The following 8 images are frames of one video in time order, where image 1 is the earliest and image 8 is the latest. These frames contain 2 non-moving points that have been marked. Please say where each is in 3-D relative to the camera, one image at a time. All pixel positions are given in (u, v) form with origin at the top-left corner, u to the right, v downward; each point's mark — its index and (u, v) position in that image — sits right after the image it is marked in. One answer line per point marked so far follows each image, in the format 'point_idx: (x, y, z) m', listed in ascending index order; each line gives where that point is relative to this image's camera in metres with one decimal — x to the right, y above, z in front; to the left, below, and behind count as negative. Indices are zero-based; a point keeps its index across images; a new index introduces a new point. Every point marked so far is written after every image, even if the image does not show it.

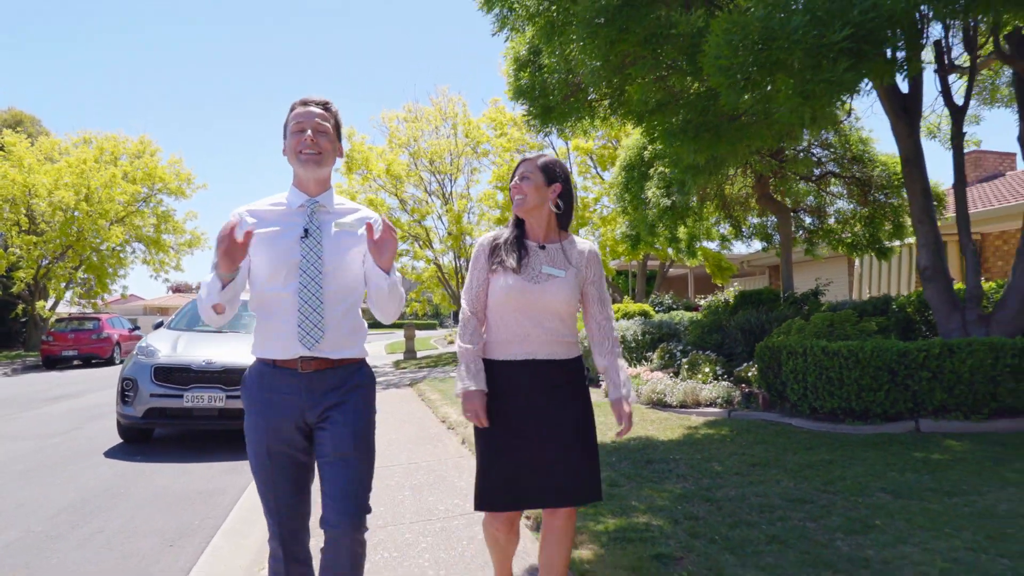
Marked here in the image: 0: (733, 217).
0: (+4.9, +1.6, +14.5) m
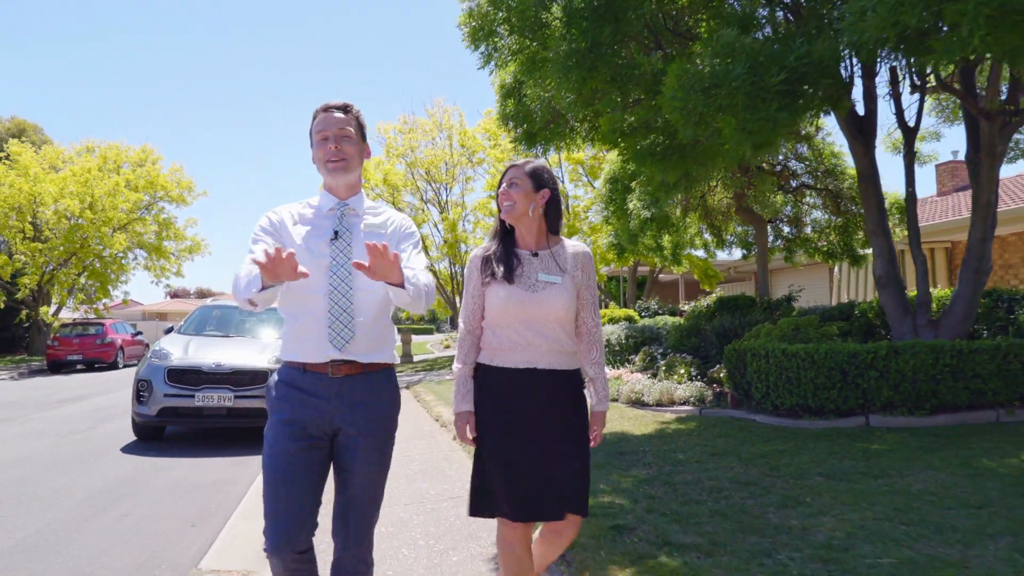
0: (+4.7, +1.4, +15.2) m
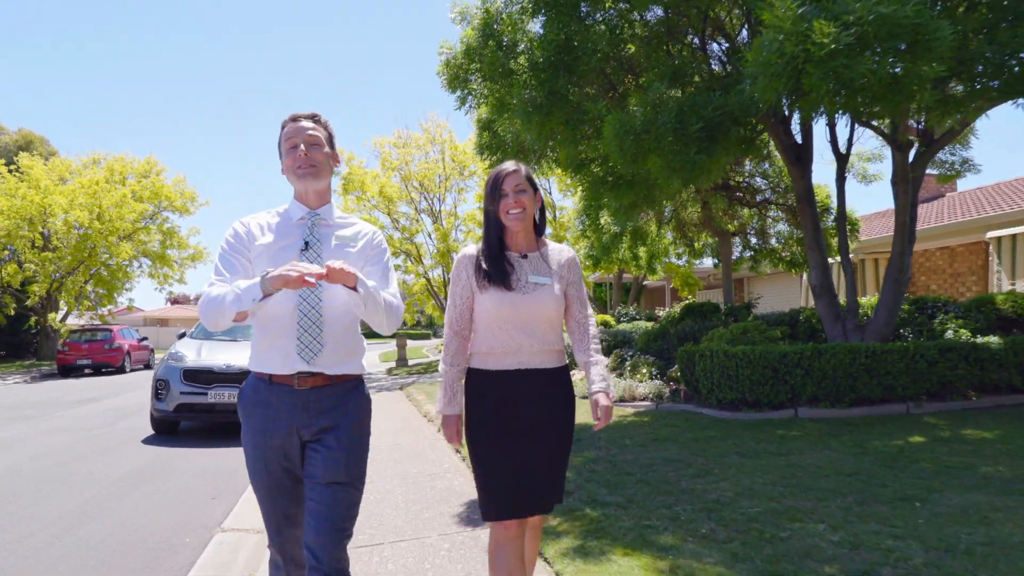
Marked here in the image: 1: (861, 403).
0: (+4.4, +1.3, +16.3) m
1: (+4.5, -1.5, +8.5) m
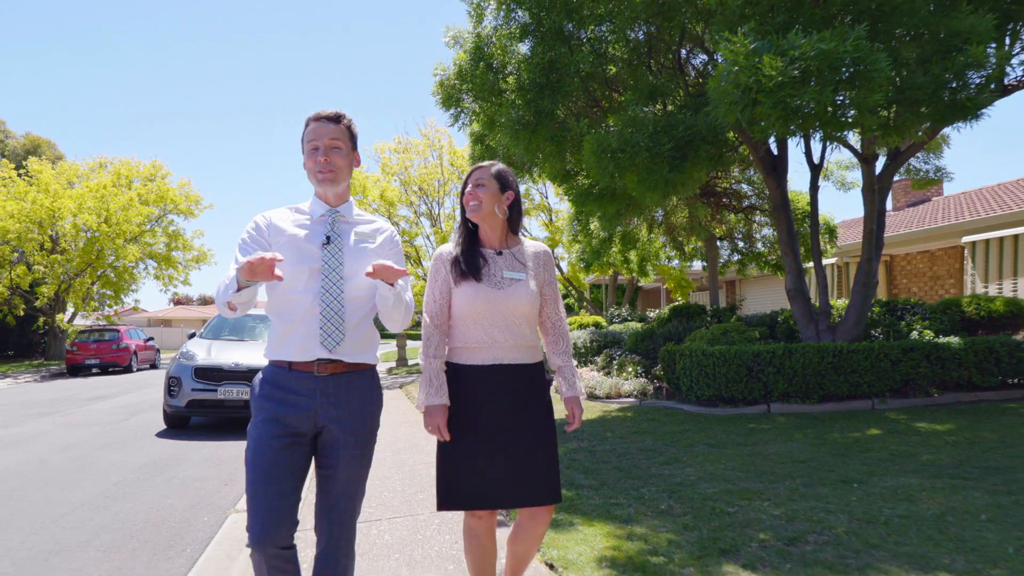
0: (+4.2, +1.2, +16.9) m
1: (+4.3, -1.5, +9.1) m
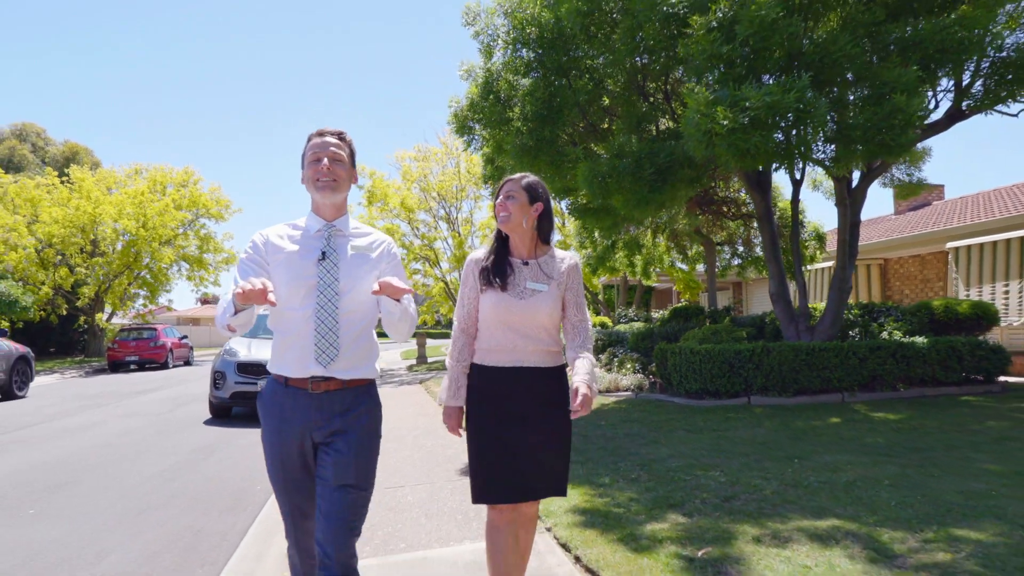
0: (+4.6, +1.1, +18.0) m
1: (+4.4, -1.6, +10.1) m
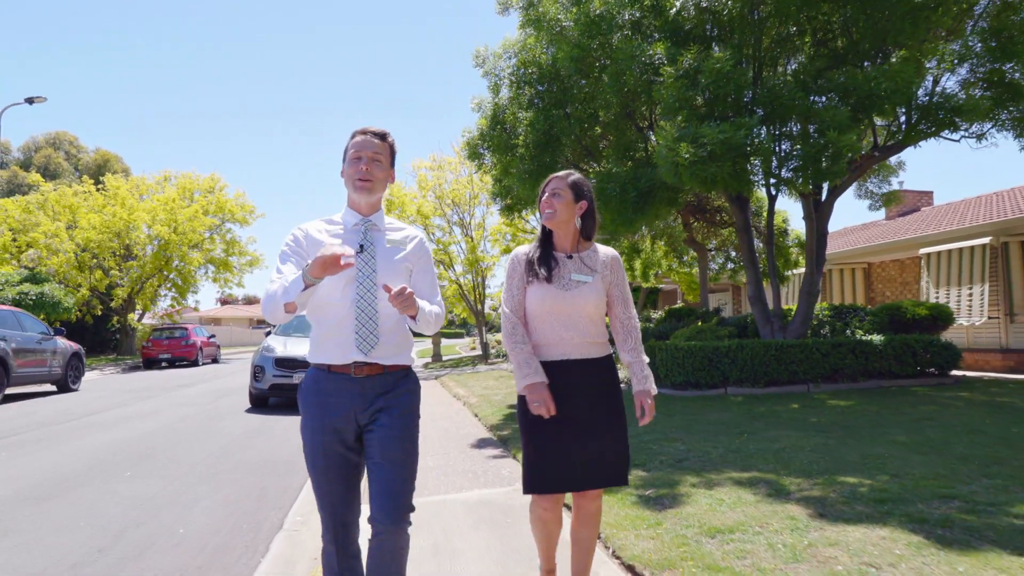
0: (+4.8, +1.1, +19.3) m
1: (+4.5, -1.7, +11.5) m
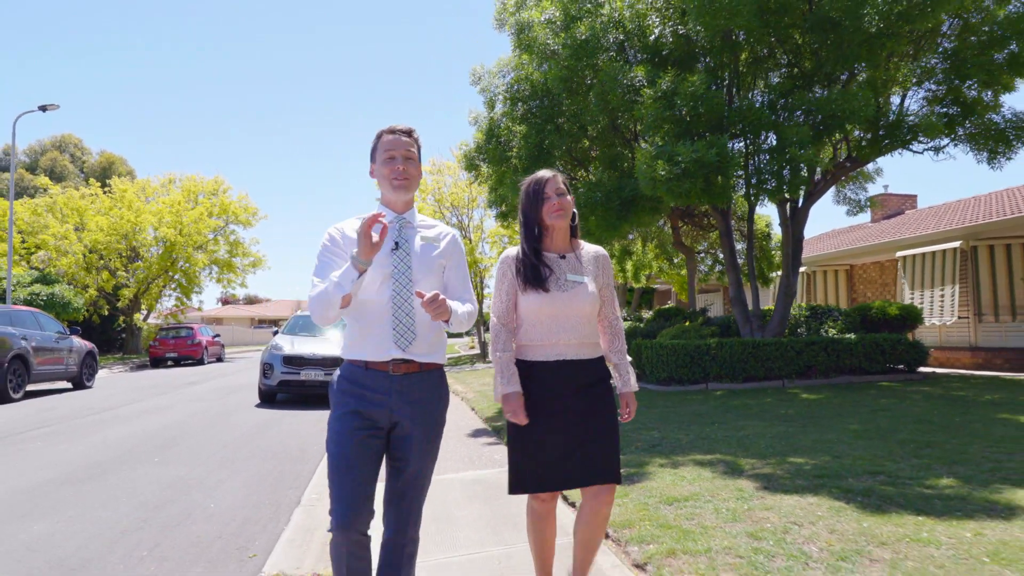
0: (+4.7, +1.1, +20.1) m
1: (+4.4, -1.7, +12.3) m
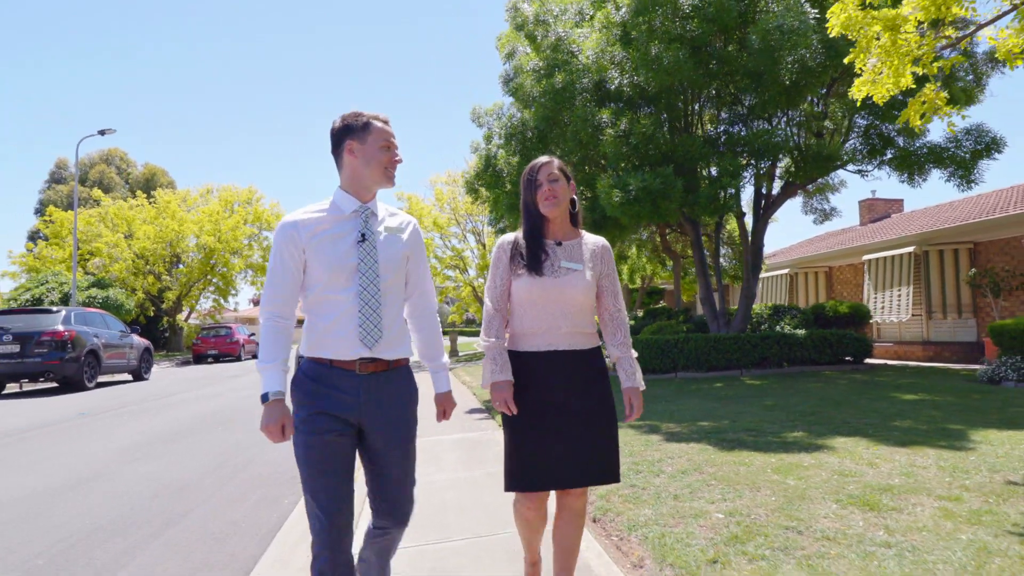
0: (+4.9, +1.0, +22.1) m
1: (+4.4, -1.7, +14.3) m
